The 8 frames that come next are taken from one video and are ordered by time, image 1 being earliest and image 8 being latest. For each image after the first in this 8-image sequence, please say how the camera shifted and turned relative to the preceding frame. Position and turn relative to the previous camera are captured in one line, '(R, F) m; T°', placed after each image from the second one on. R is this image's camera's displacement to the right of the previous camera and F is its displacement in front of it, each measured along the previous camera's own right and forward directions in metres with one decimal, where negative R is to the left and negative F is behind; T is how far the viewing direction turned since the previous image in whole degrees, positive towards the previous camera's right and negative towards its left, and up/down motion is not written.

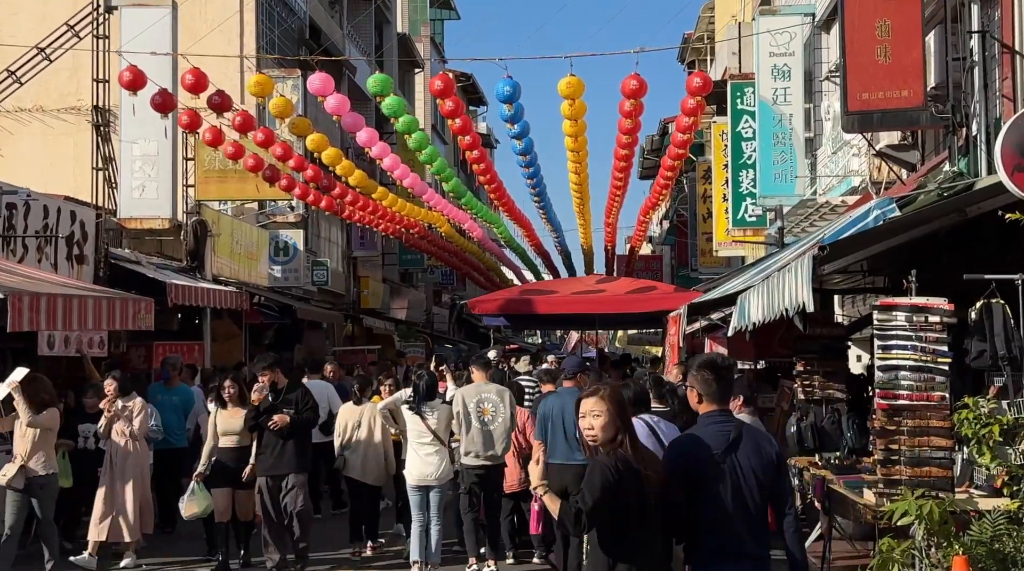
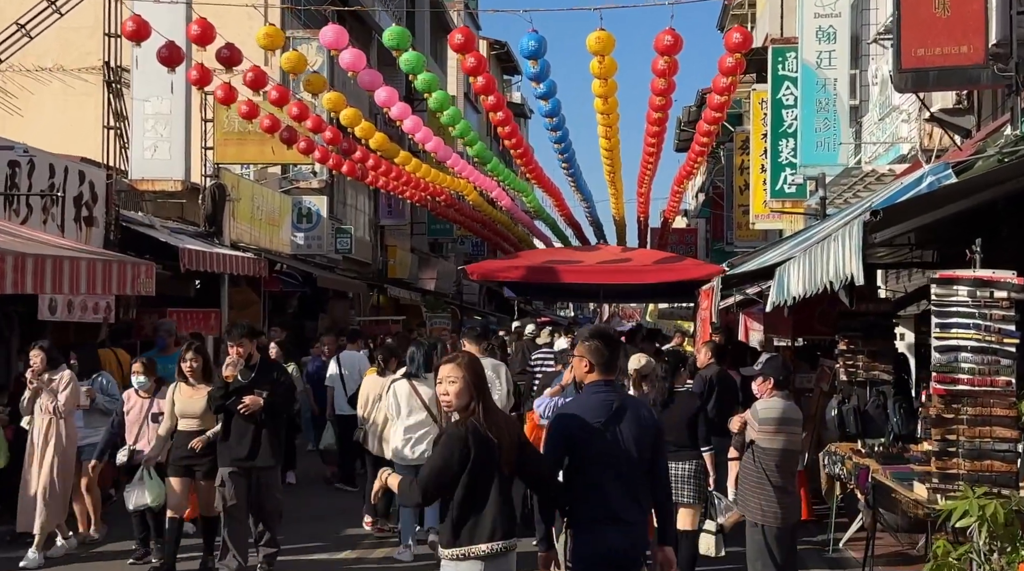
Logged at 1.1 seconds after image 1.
(+0.1, +0.8) m; -1°
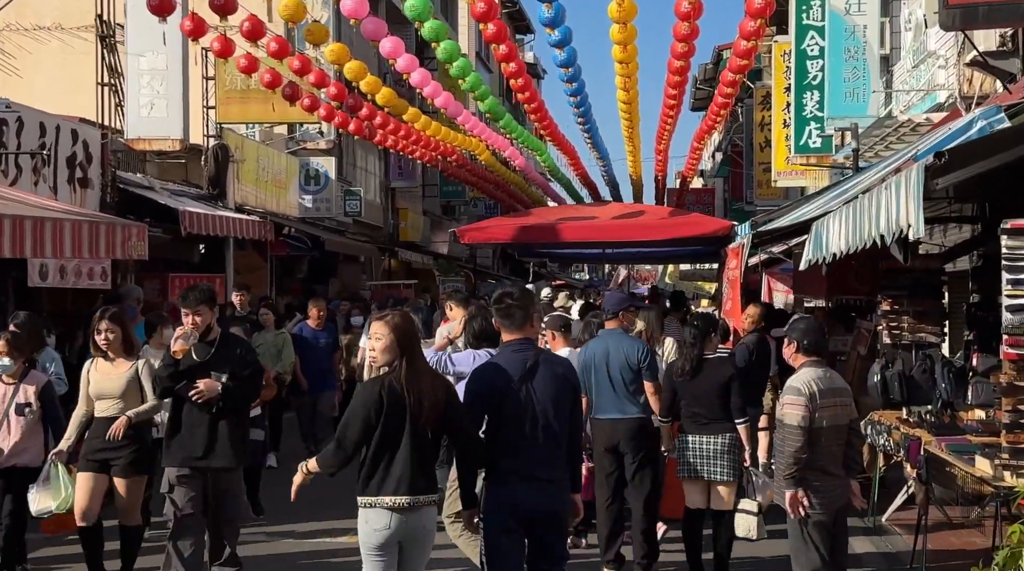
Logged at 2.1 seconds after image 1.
(0.0, +0.7) m; -1°
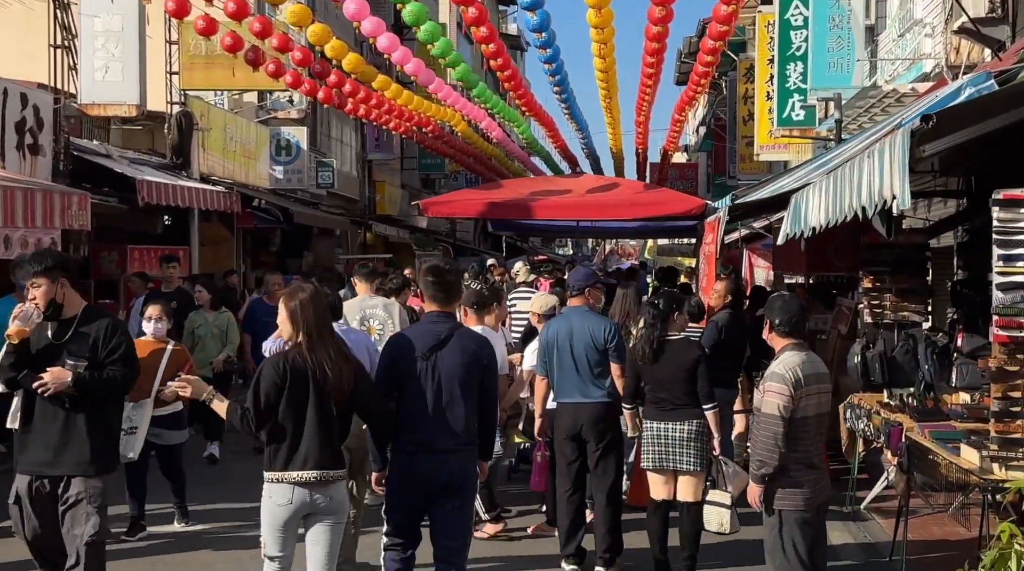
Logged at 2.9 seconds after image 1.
(+0.2, +0.6) m; +1°
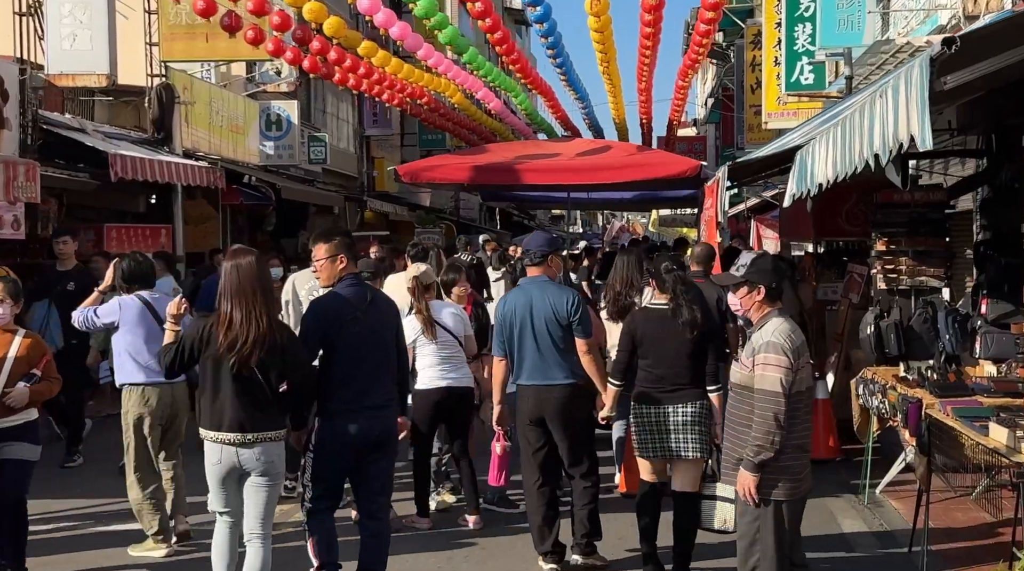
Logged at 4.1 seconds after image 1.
(+0.2, +0.8) m; -1°
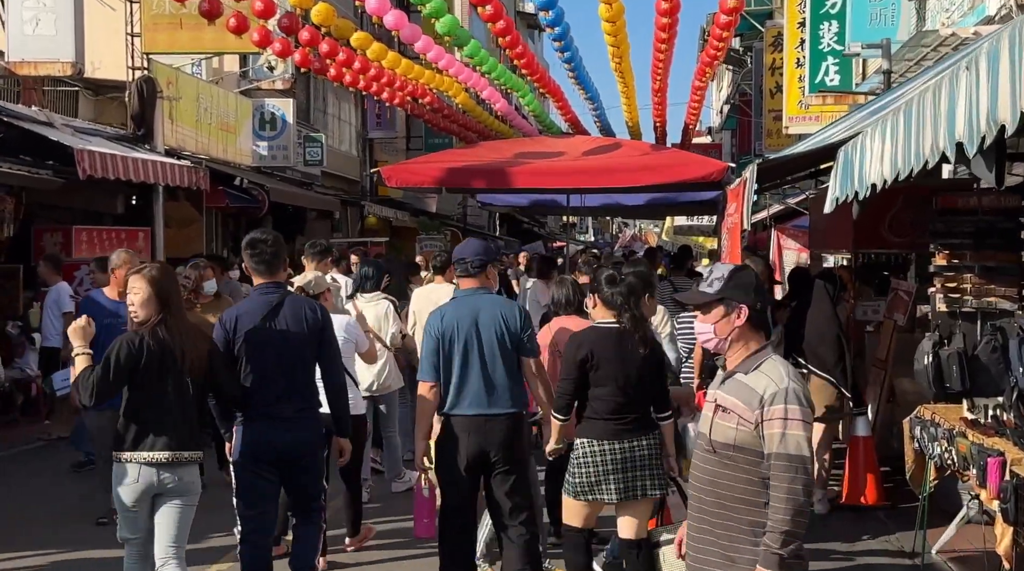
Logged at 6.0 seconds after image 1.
(+0.1, +1.3) m; 0°
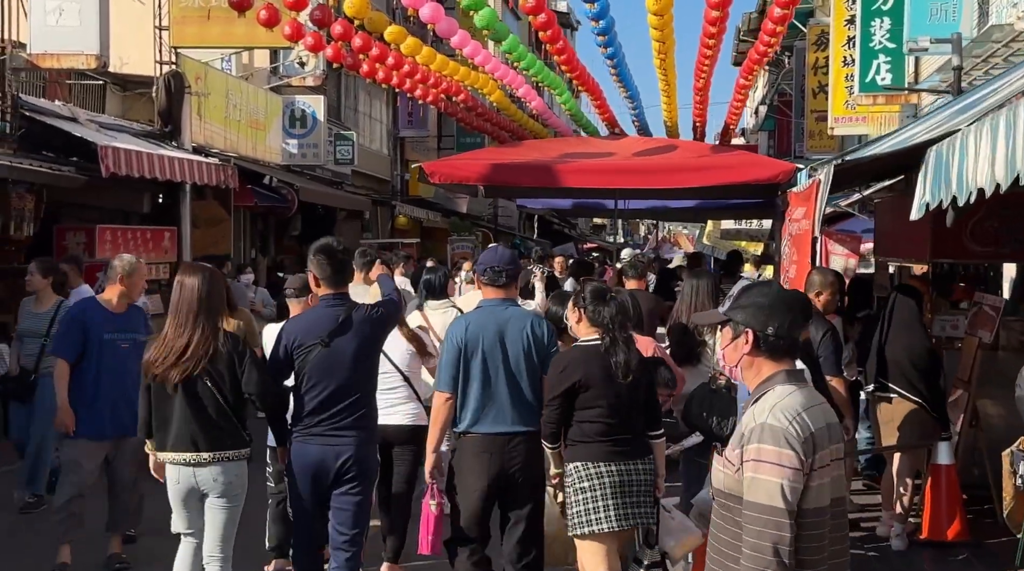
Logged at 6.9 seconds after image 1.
(-0.1, +0.6) m; -1°
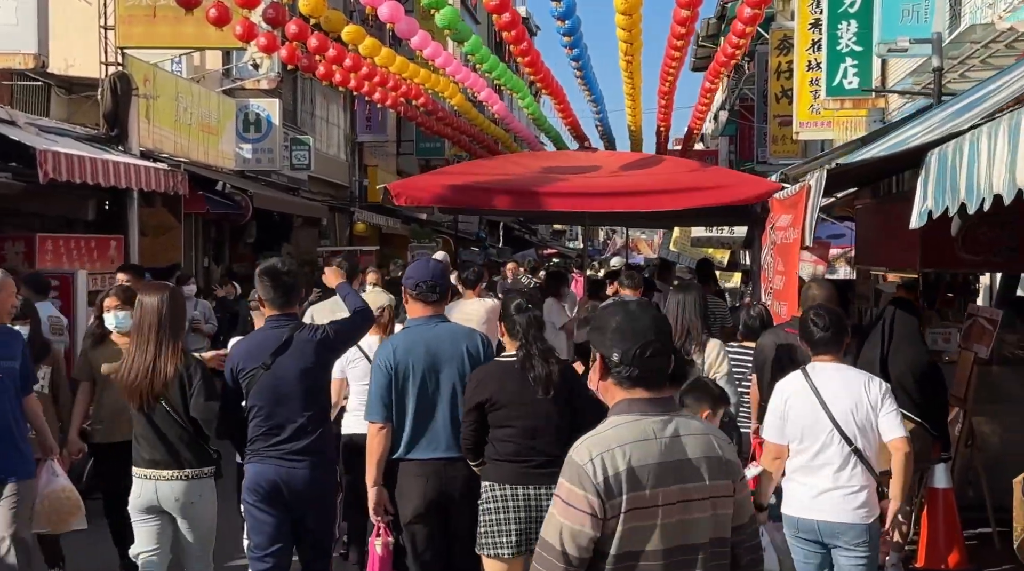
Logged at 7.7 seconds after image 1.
(0.0, +0.6) m; +2°
